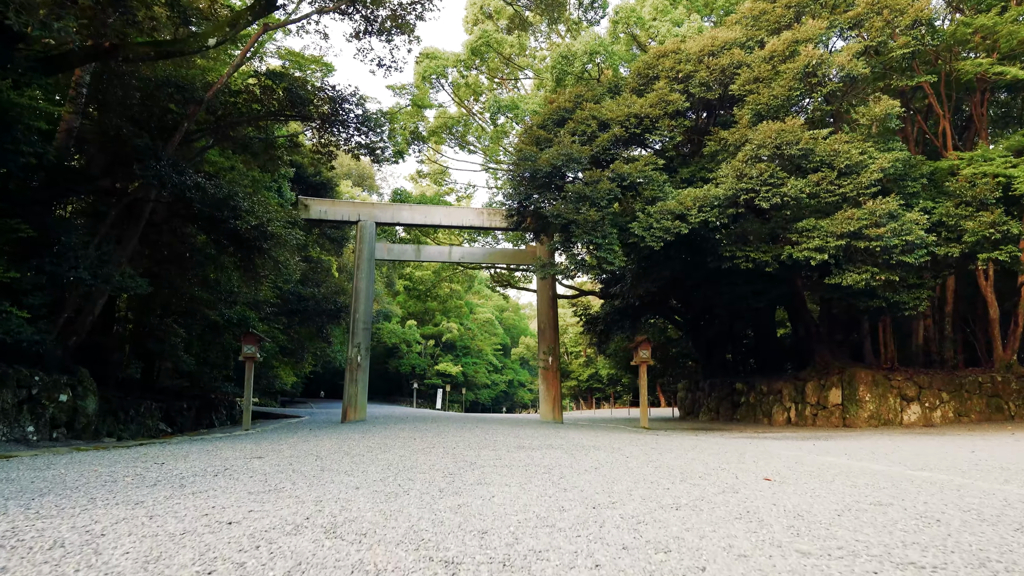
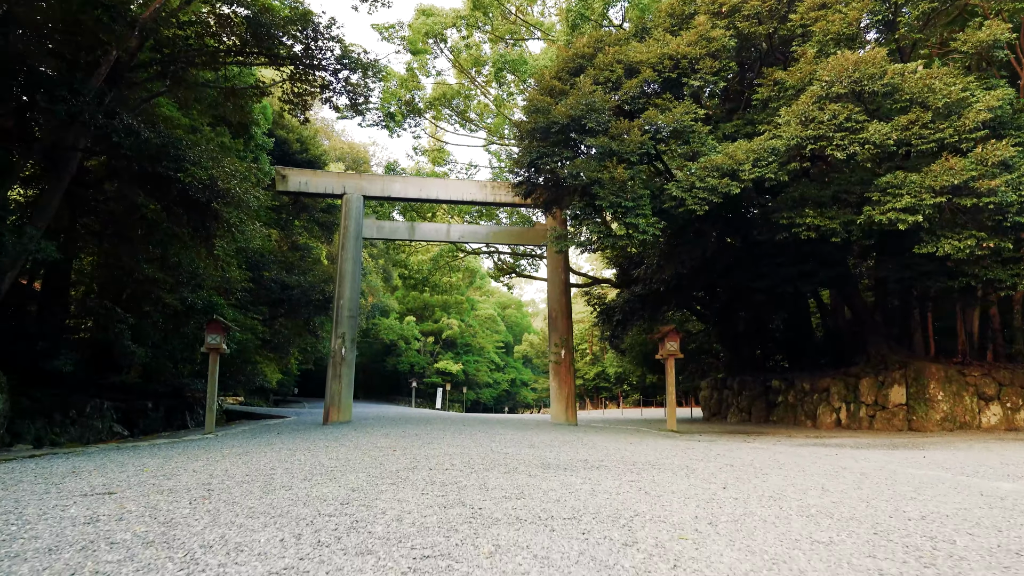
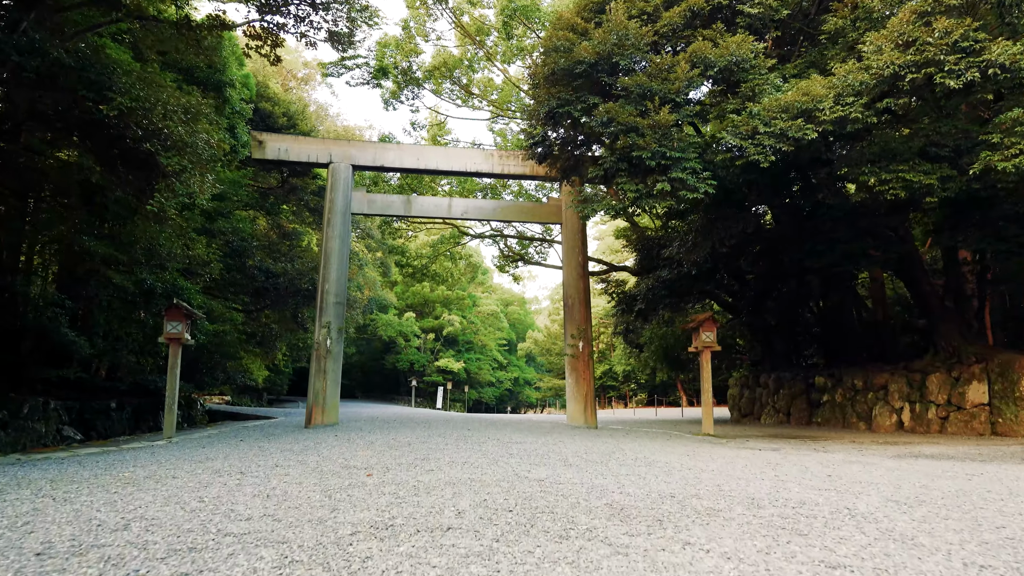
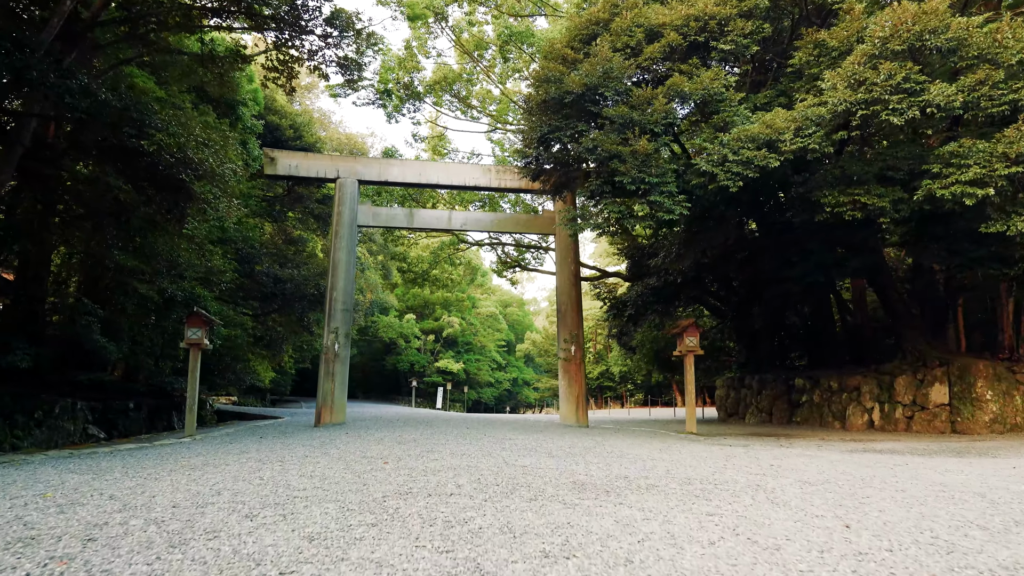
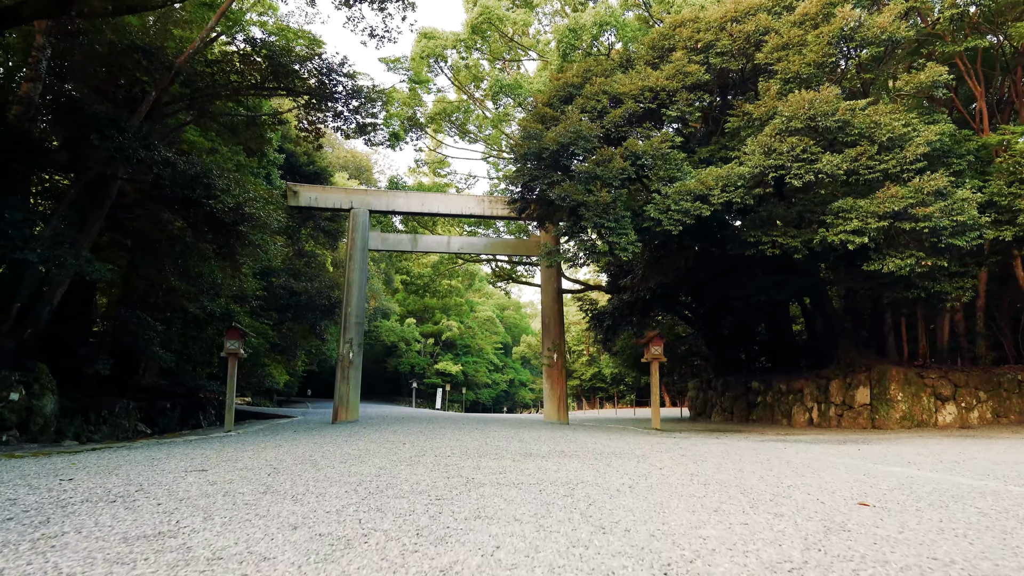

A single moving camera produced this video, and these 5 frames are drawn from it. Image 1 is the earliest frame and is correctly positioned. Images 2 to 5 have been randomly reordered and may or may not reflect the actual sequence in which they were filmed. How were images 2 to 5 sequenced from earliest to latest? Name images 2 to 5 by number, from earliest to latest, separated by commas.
5, 2, 4, 3
